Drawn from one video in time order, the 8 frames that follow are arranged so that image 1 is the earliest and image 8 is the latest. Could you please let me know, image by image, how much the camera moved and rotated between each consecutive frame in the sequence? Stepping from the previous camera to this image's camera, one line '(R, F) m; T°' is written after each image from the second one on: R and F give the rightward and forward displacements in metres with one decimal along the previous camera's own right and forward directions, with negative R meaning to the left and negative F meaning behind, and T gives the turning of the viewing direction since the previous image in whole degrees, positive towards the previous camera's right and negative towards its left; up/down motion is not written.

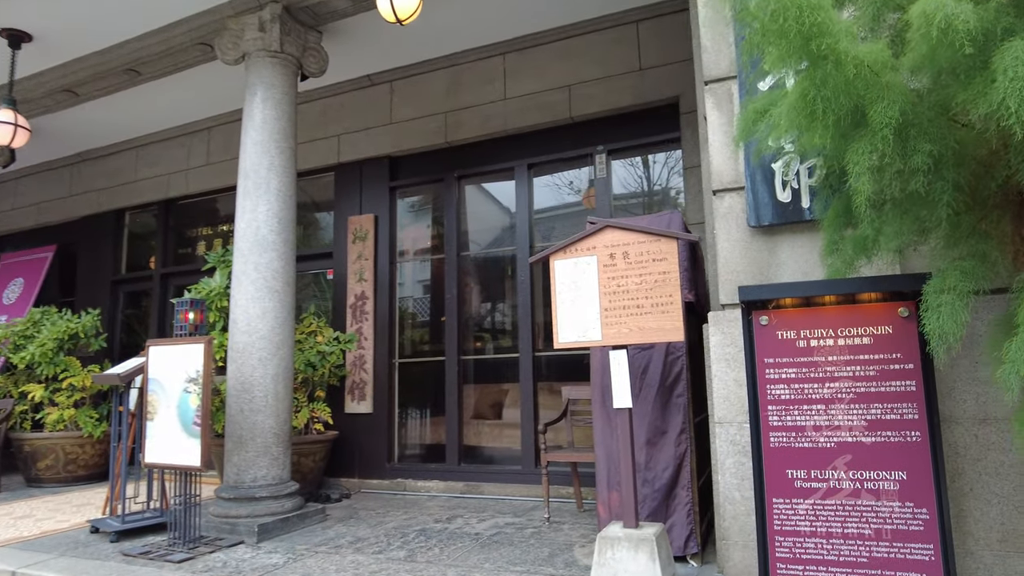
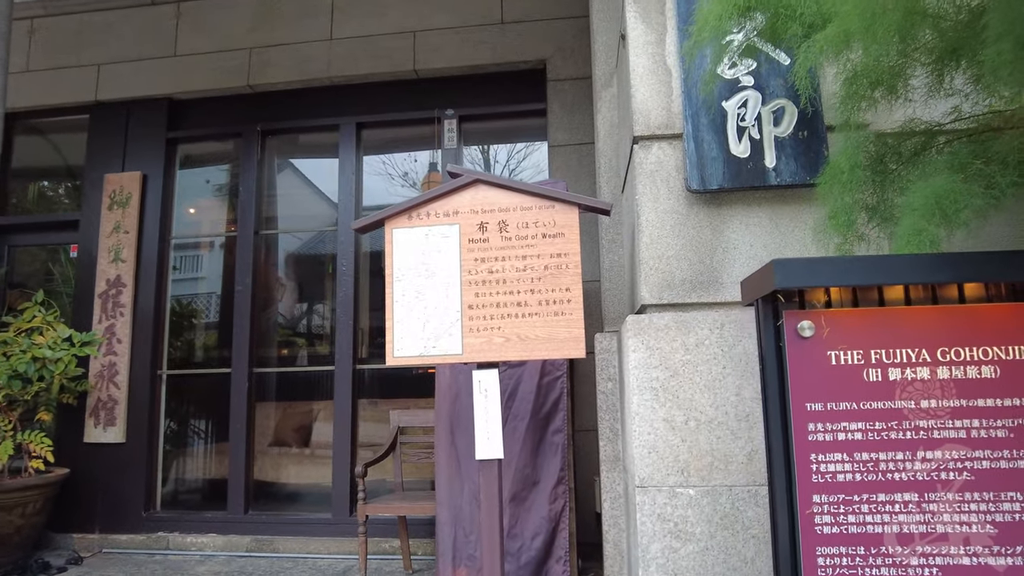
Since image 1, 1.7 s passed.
(0.0, +1.2) m; +15°
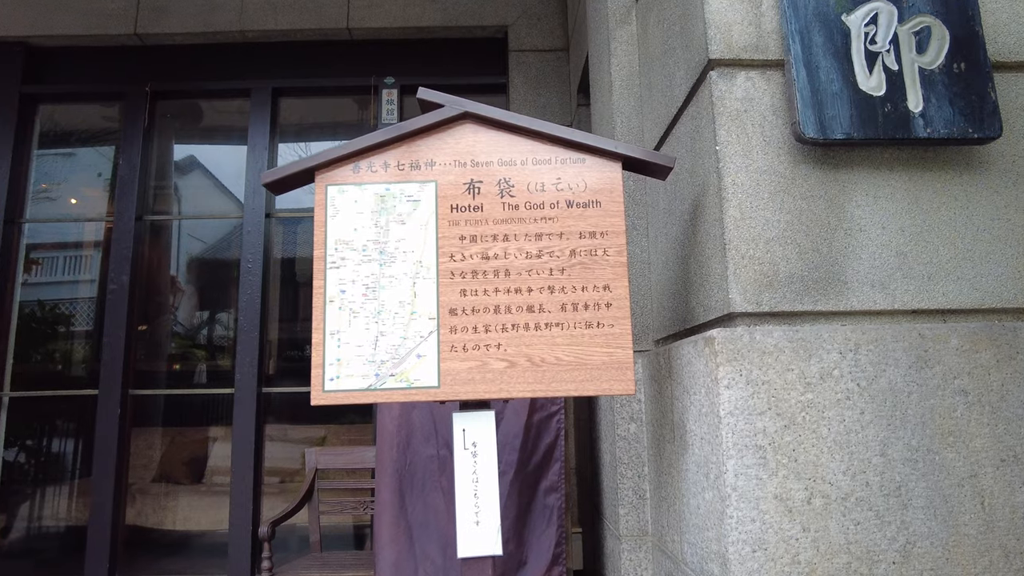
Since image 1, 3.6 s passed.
(-0.2, +0.8) m; +7°
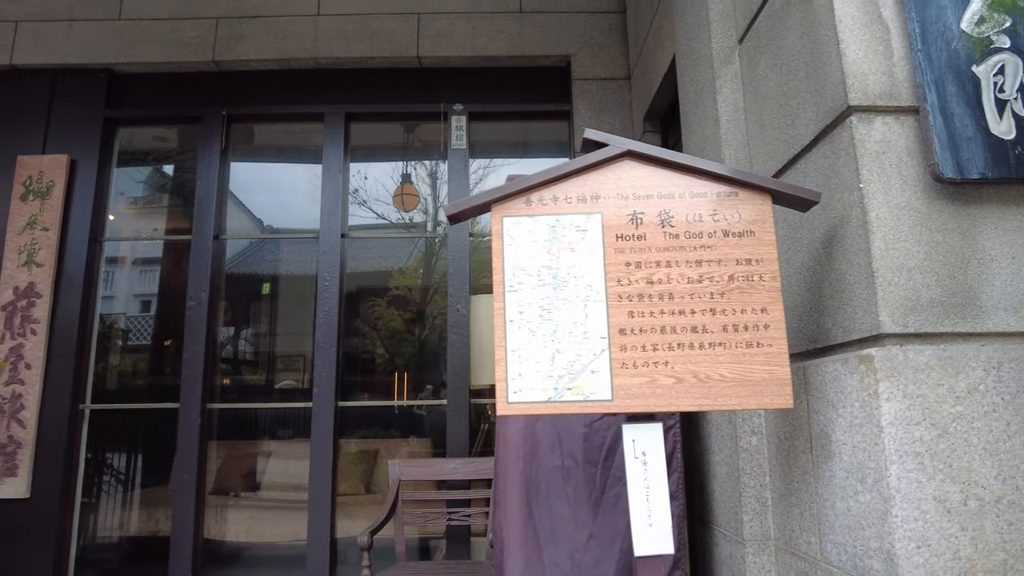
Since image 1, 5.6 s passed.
(-0.4, -0.1) m; 0°
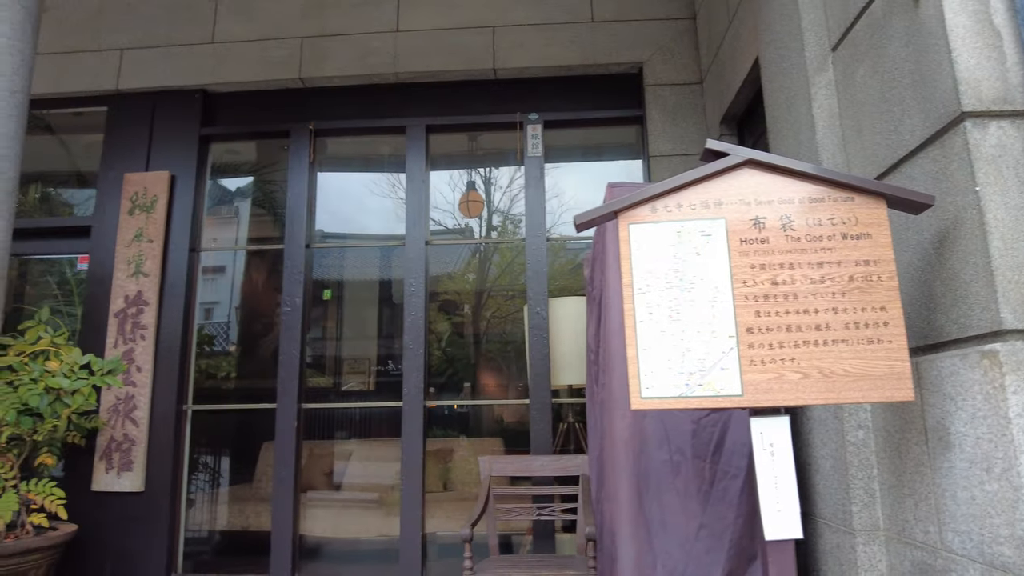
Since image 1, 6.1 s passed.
(-0.2, -0.1) m; -3°
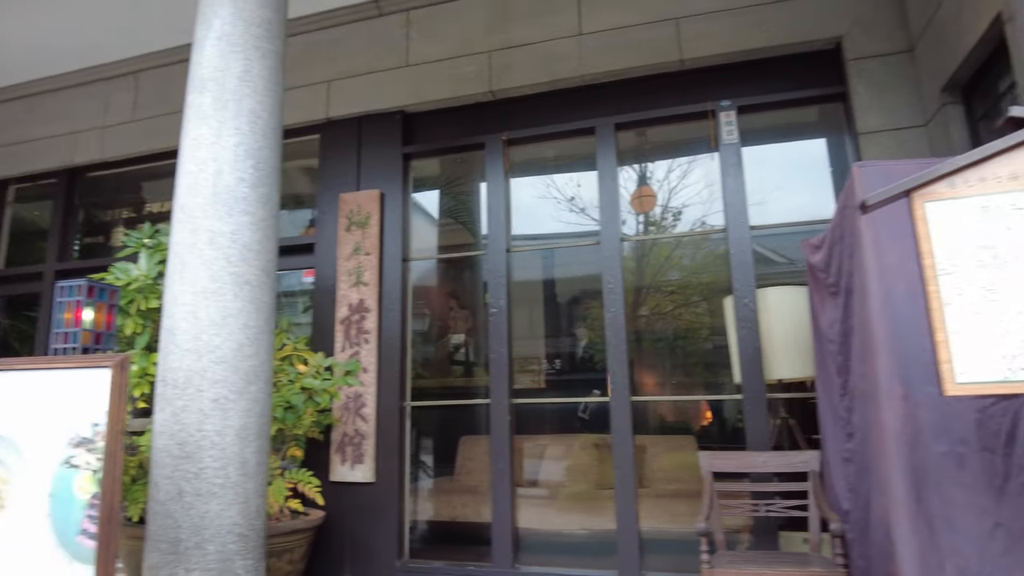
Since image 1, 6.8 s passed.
(-0.4, -0.1) m; -12°
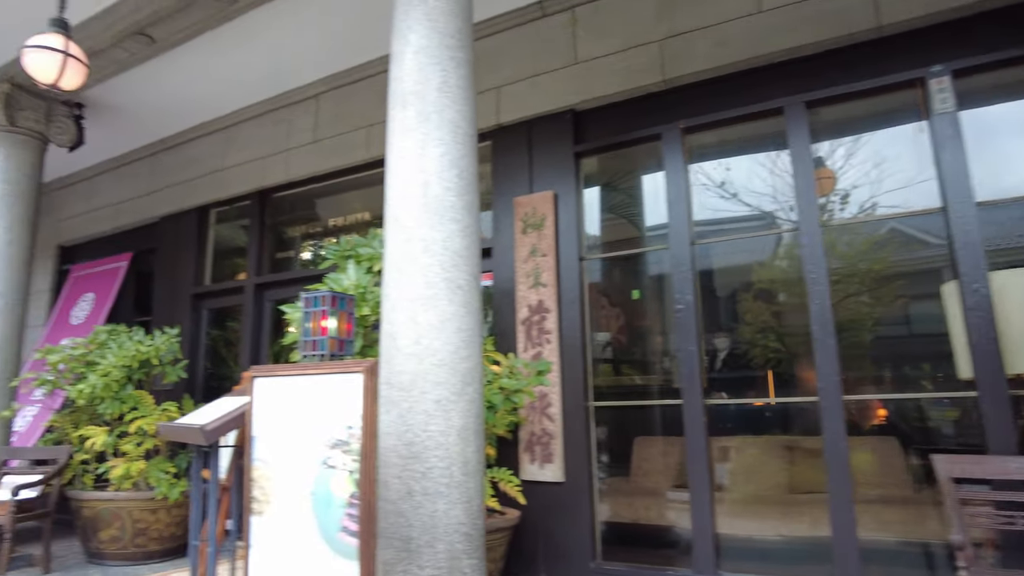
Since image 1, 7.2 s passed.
(-0.3, 0.0) m; -11°
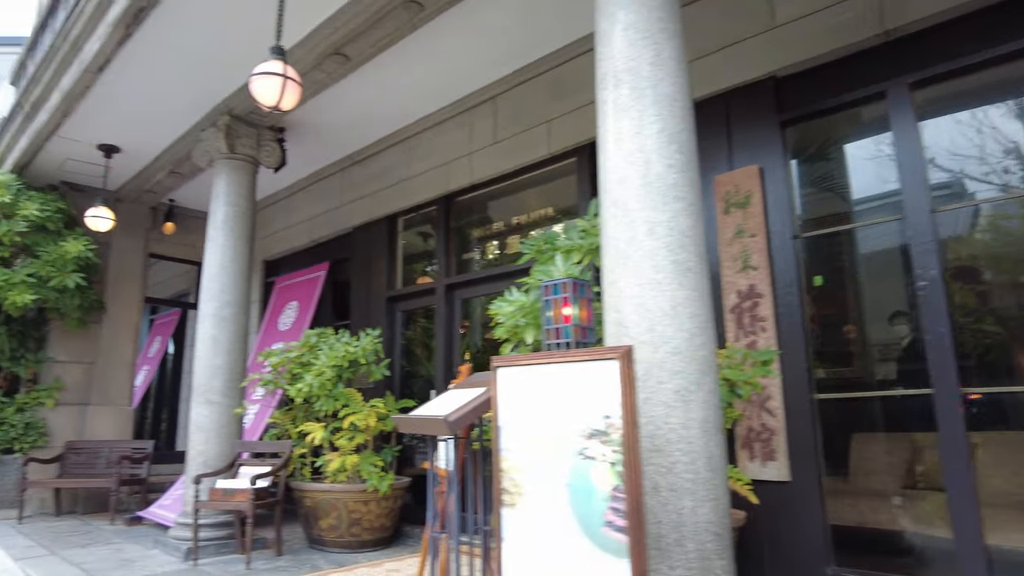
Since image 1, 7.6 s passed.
(-0.3, +0.1) m; -12°
